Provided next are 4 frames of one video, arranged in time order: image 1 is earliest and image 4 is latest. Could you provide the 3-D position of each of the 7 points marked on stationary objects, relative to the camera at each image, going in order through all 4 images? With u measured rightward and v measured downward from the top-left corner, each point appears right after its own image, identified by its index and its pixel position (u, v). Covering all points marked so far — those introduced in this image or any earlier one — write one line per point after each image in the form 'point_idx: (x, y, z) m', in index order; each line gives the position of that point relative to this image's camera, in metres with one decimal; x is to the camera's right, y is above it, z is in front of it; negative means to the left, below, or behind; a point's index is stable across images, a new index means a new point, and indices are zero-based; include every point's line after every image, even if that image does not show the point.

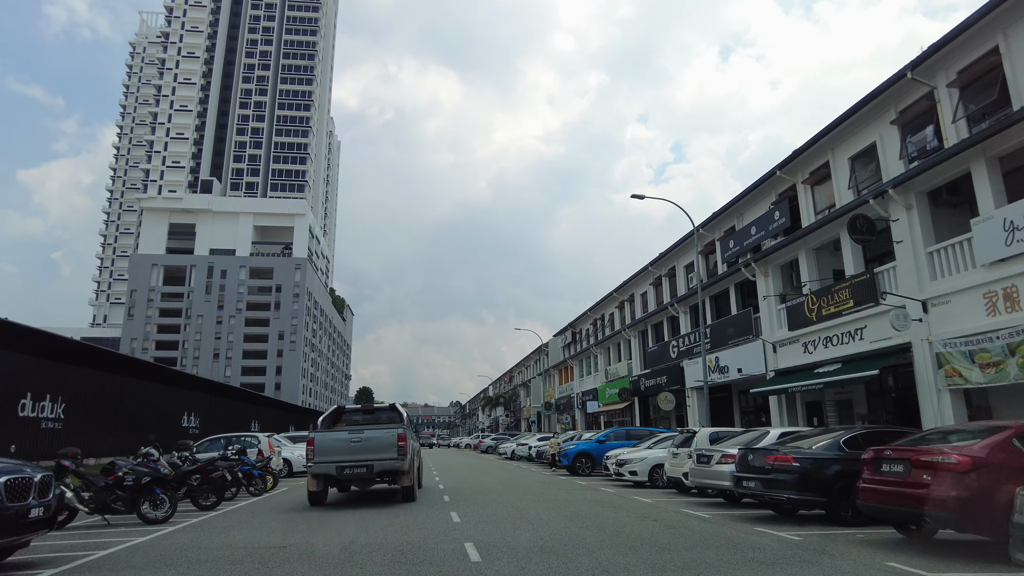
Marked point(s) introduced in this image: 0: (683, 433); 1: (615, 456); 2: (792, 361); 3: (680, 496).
0: (+3.5, -2.9, +12.9) m
1: (+2.5, -4.1, +15.8) m
2: (+8.4, -2.2, +19.2) m
3: (+3.5, -4.2, +13.0) m
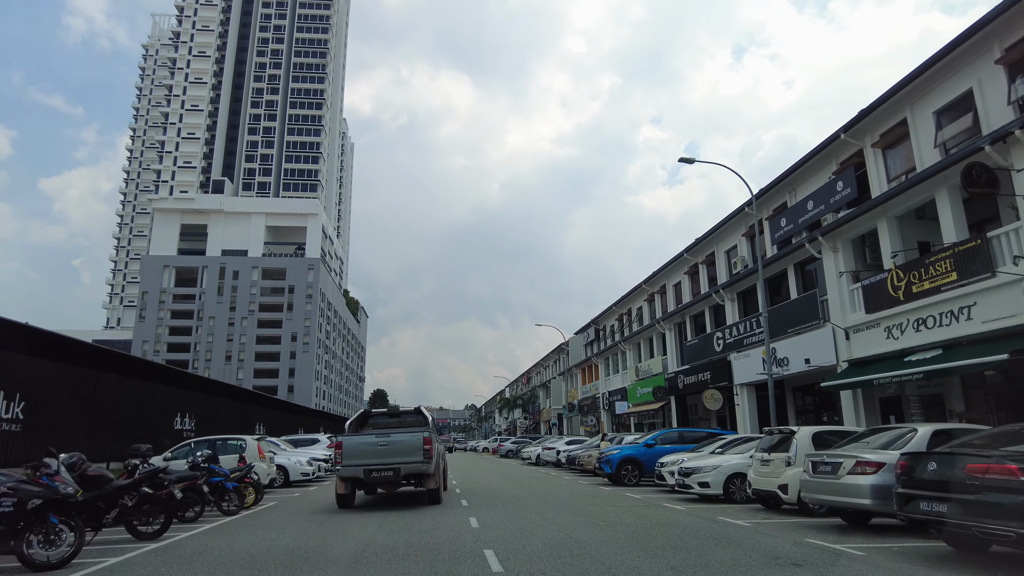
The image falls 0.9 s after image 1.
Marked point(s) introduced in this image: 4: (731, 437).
0: (+4.1, -2.3, +10.1) m
1: (+3.3, -3.5, +13.1) m
2: (+9.1, -1.5, +16.4) m
3: (+4.1, -3.6, +10.3) m
4: (+4.6, -3.1, +13.5) m
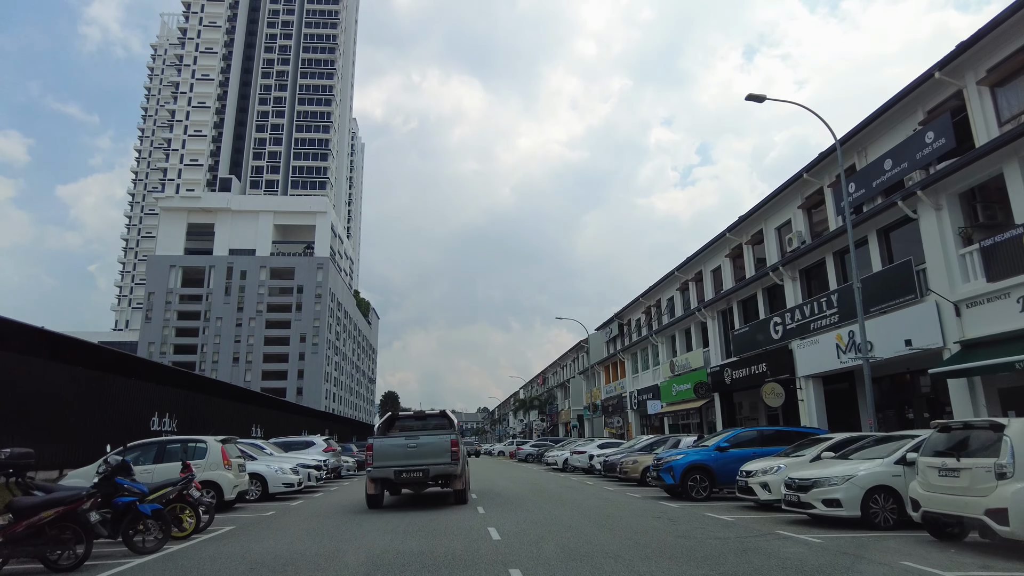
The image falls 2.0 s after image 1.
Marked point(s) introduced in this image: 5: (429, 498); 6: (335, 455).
0: (+4.7, -1.5, +6.9) m
1: (+3.9, -2.8, +9.8) m
2: (+9.8, -0.8, +13.1) m
3: (+4.7, -2.9, +7.1) m
4: (+5.2, -2.4, +10.2) m
5: (-2.6, -6.5, +19.7) m
6: (-5.4, -5.1, +19.7) m
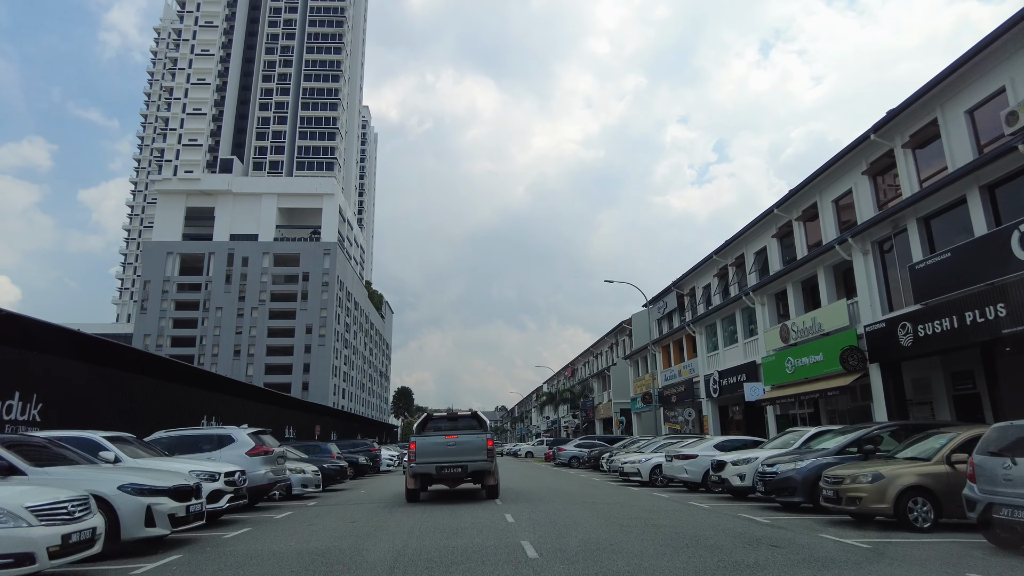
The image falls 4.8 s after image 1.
0: (+5.6, +0.6, -1.6) m
1: (+4.9, -0.7, +1.3) m
2: (+10.9, +1.4, +4.4) m
3: (+5.7, -0.7, -1.5) m
4: (+6.3, -0.2, +1.6) m
5: (-1.3, -4.4, +11.3) m
6: (-4.1, -3.1, +11.4) m
